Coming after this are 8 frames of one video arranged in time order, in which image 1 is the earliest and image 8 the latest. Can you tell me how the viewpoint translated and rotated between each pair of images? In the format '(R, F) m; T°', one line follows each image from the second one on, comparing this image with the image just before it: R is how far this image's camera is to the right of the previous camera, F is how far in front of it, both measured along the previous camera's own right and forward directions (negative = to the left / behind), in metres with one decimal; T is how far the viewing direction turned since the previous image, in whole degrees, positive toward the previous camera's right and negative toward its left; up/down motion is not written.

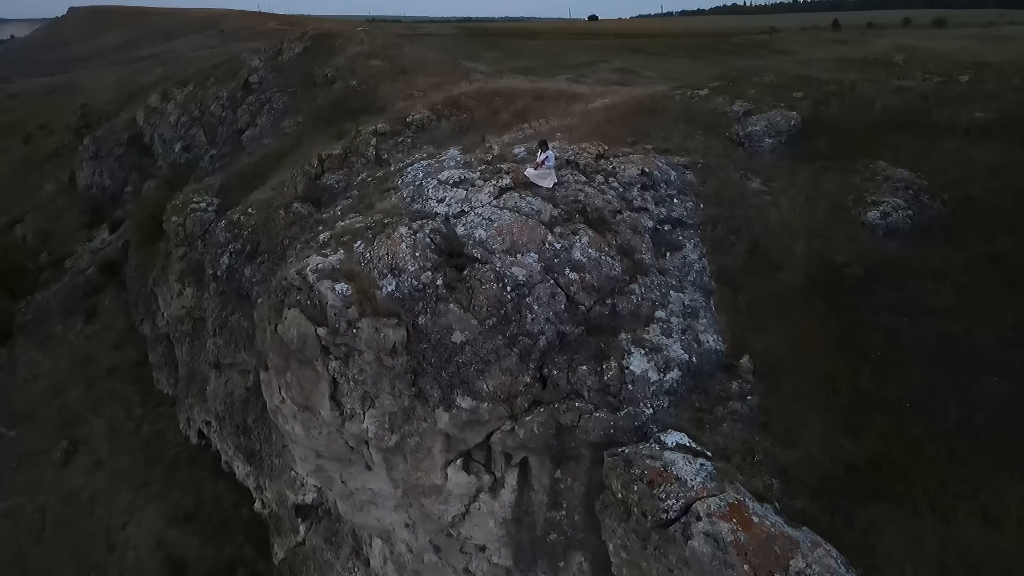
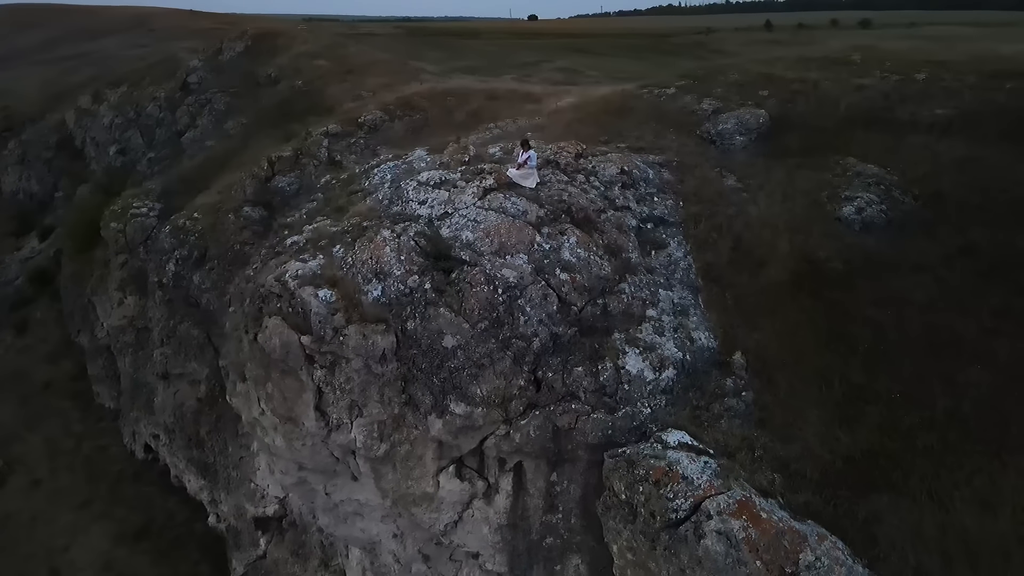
(-0.7, +0.2) m; +4°
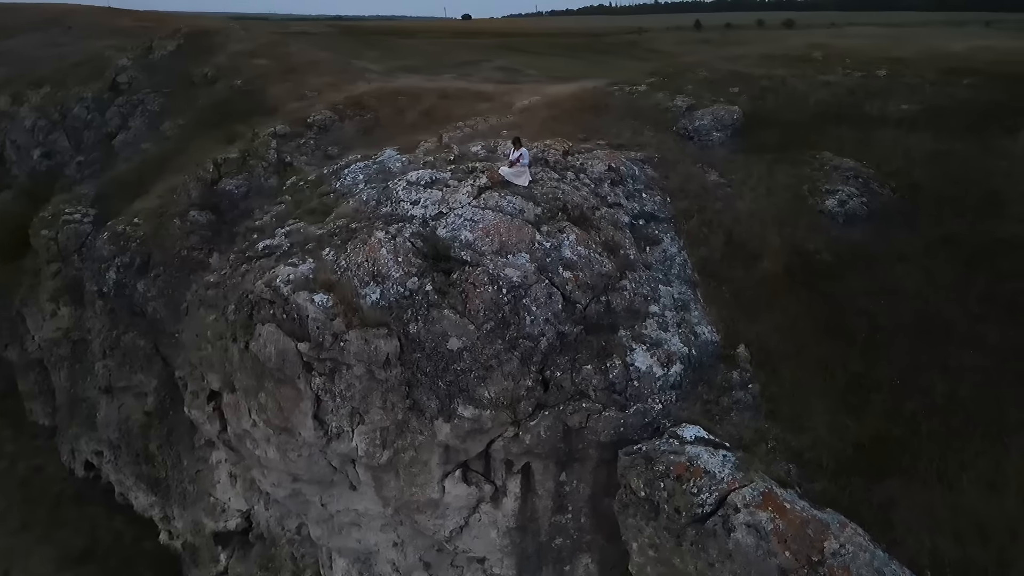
(-1.0, +0.2) m; +4°
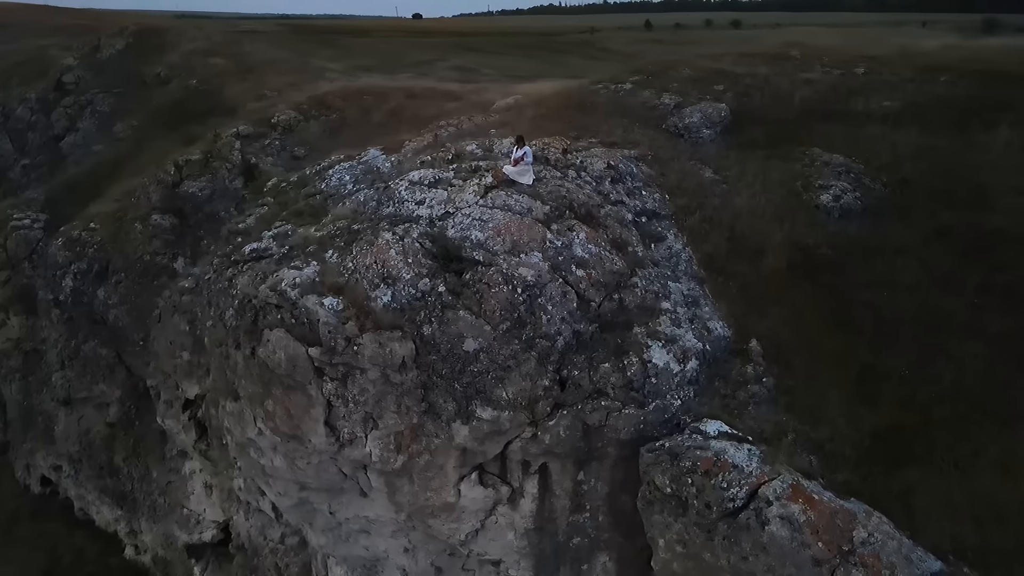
(-0.9, +0.1) m; +3°
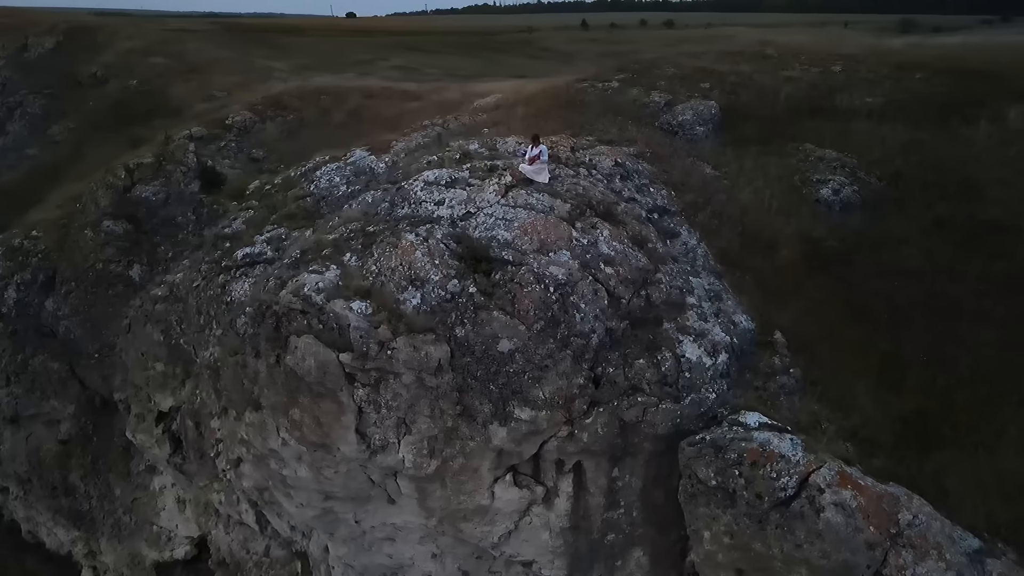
(-1.4, +0.1) m; +4°
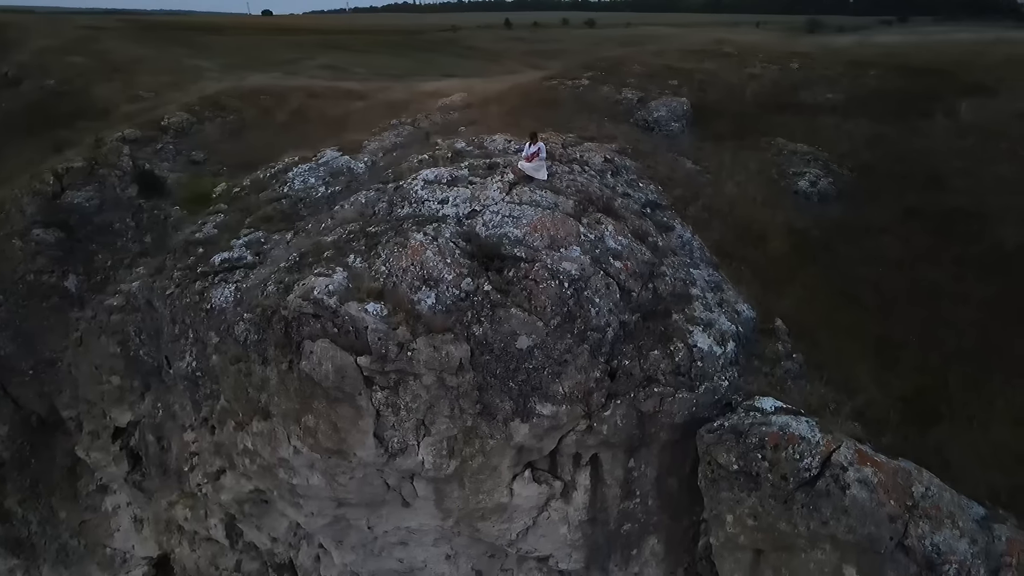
(-1.3, 0.0) m; +5°
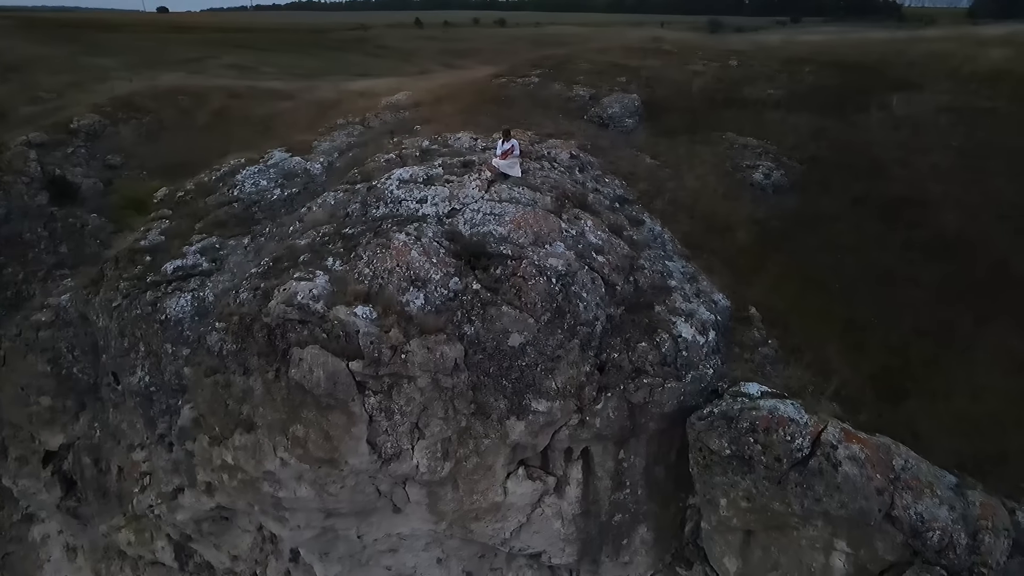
(-1.0, +0.1) m; +6°
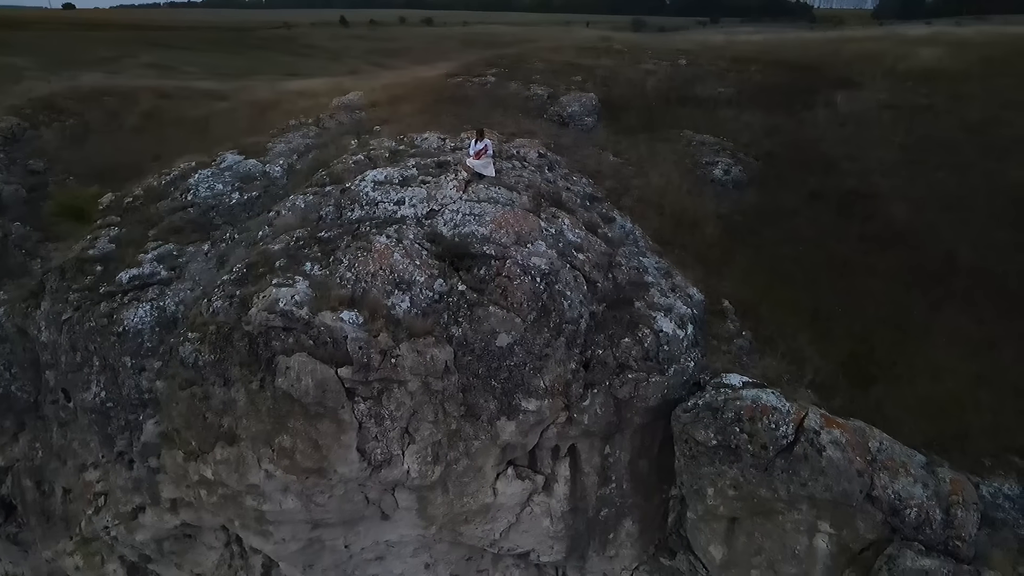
(-0.7, 0.0) m; +5°
